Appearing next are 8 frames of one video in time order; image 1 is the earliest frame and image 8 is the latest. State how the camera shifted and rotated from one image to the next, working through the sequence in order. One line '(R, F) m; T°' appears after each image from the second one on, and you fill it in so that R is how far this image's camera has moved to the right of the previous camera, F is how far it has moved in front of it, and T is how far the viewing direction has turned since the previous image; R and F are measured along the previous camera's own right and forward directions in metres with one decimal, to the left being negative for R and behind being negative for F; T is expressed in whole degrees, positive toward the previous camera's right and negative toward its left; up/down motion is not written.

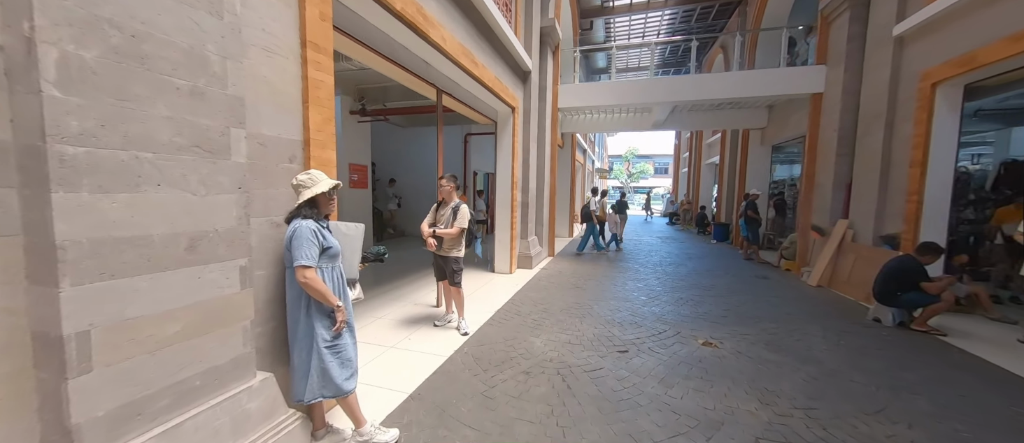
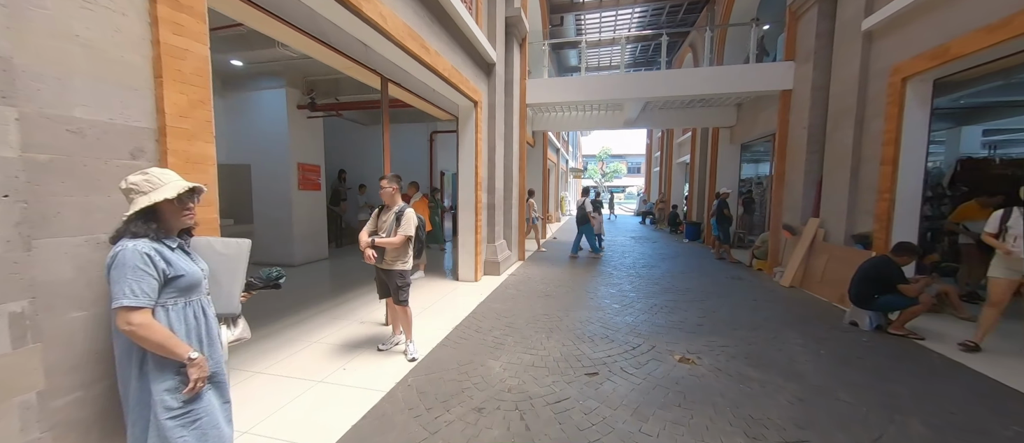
(+0.2, +0.4) m; +4°
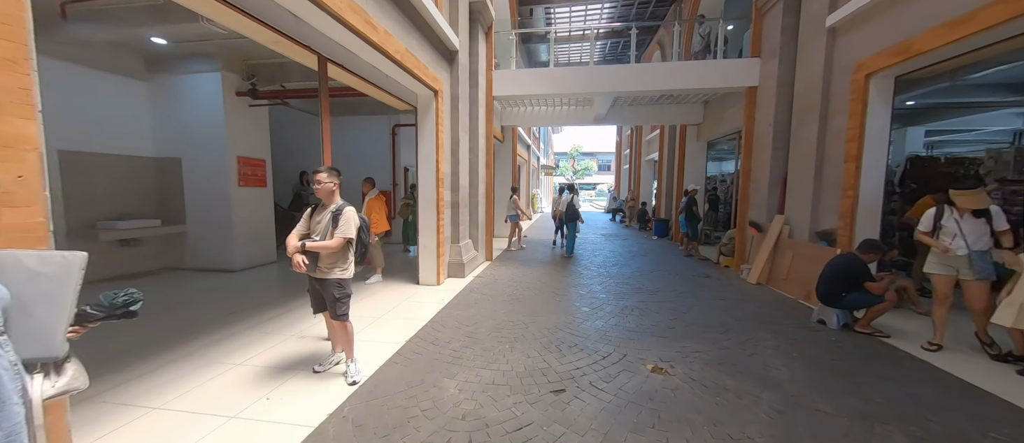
(+0.1, +0.3) m; +4°
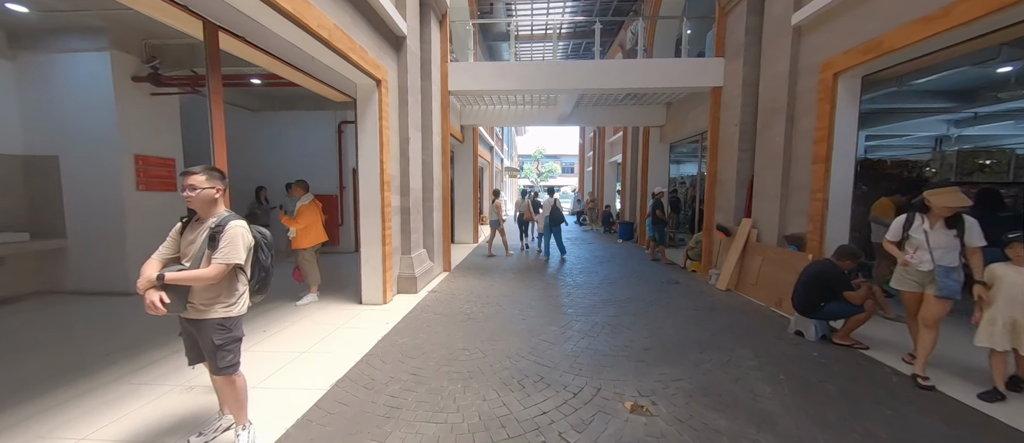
(+0.1, +0.5) m; +6°
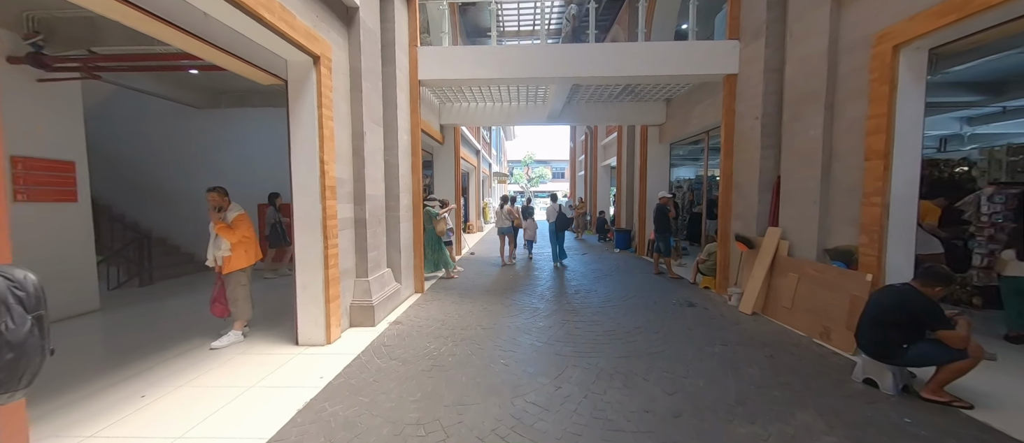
(+0.1, +0.9) m; +2°
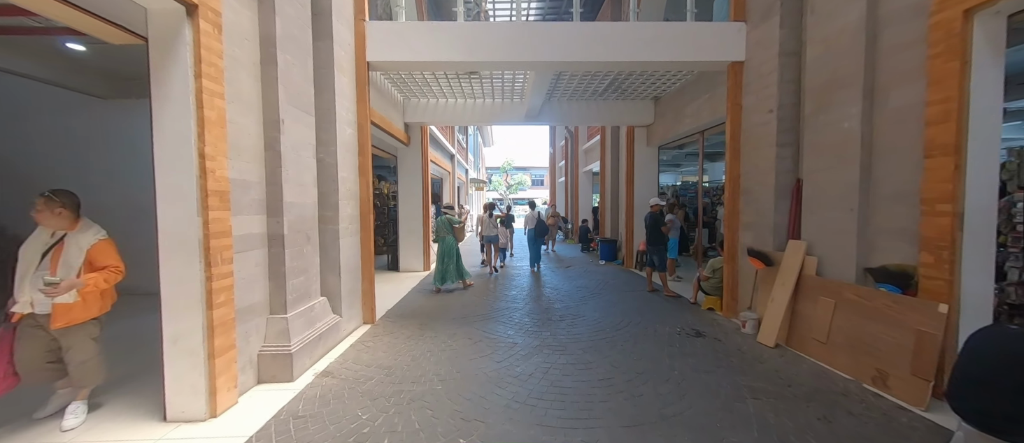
(+0.1, +0.9) m; +3°
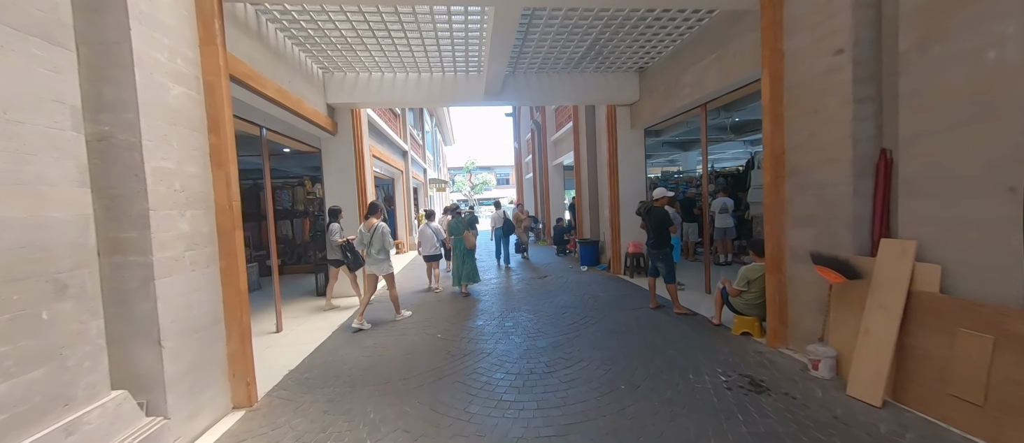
(+0.1, +1.5) m; +6°
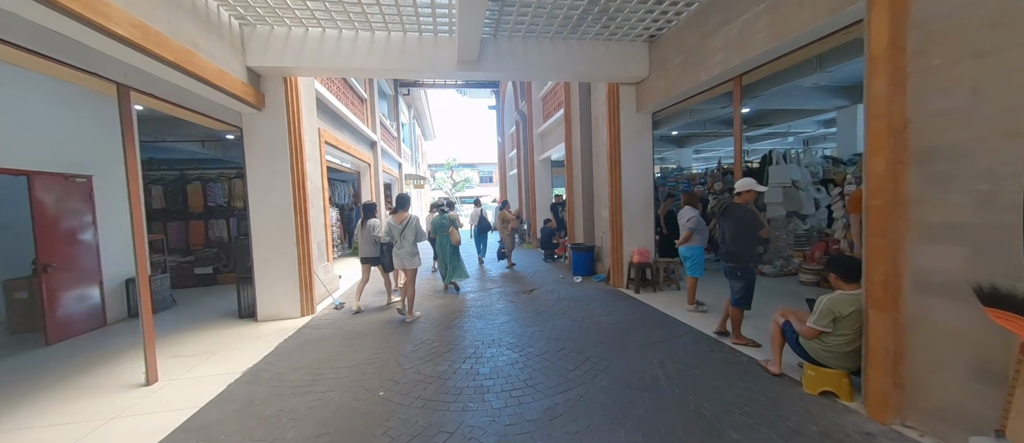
(0.0, +1.2) m; +3°
